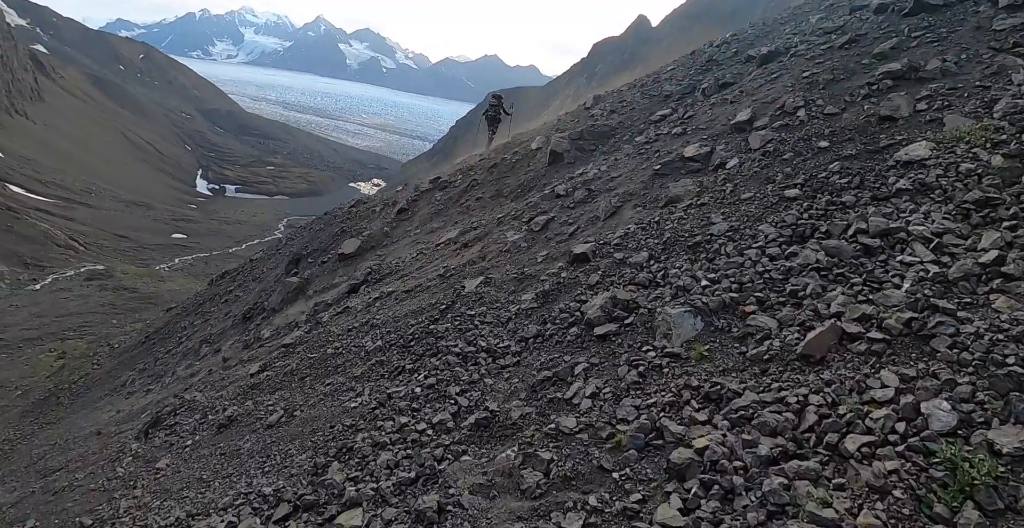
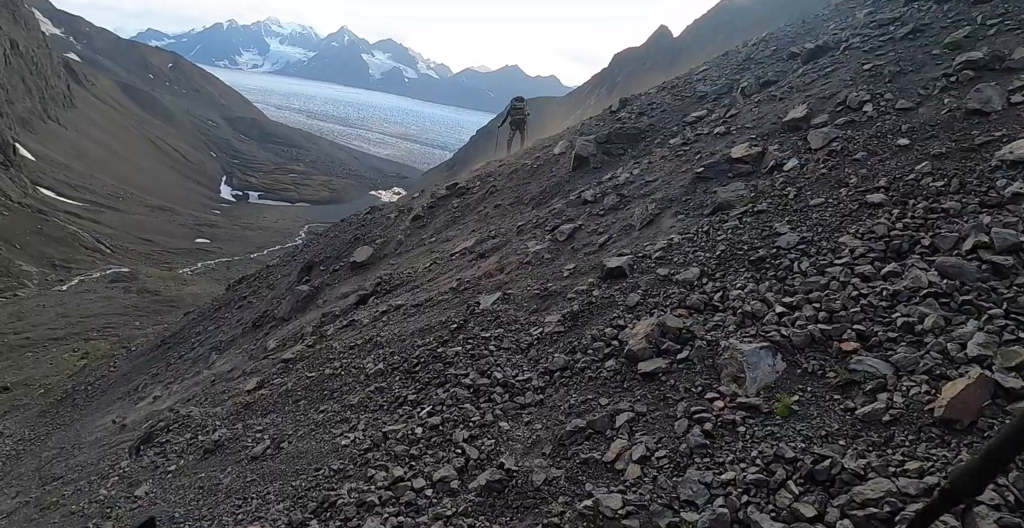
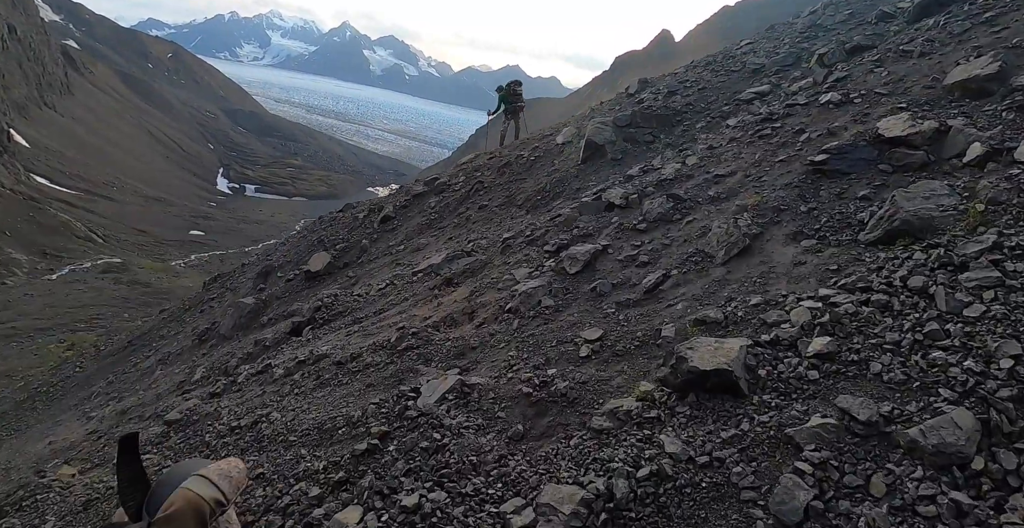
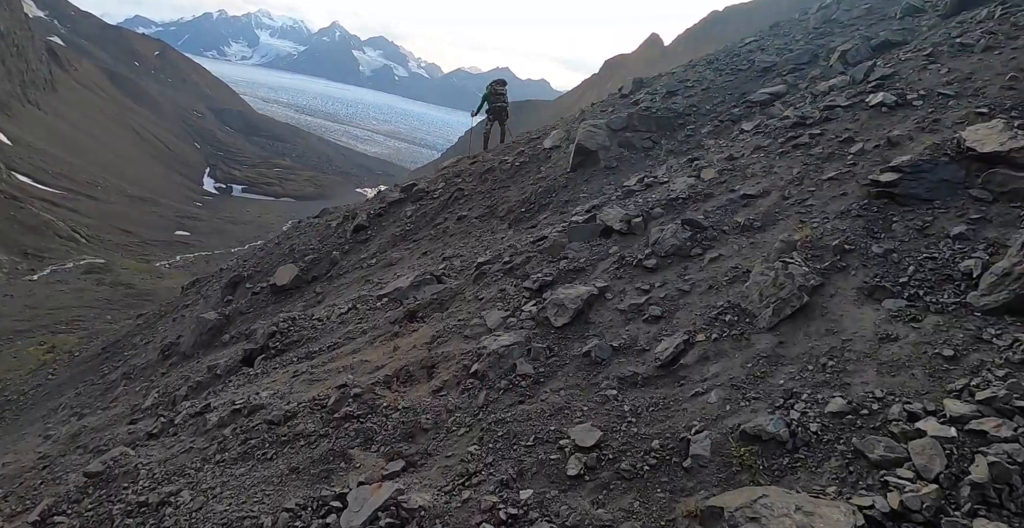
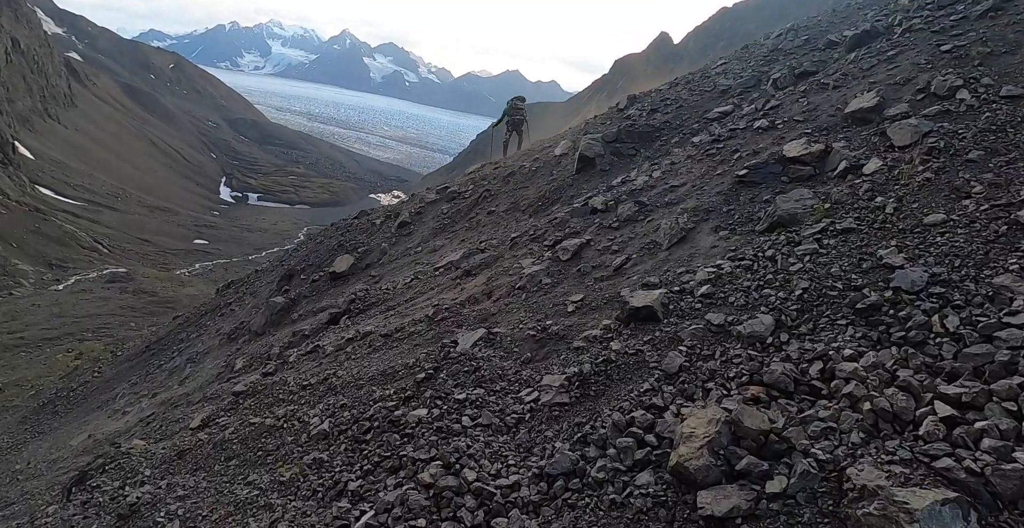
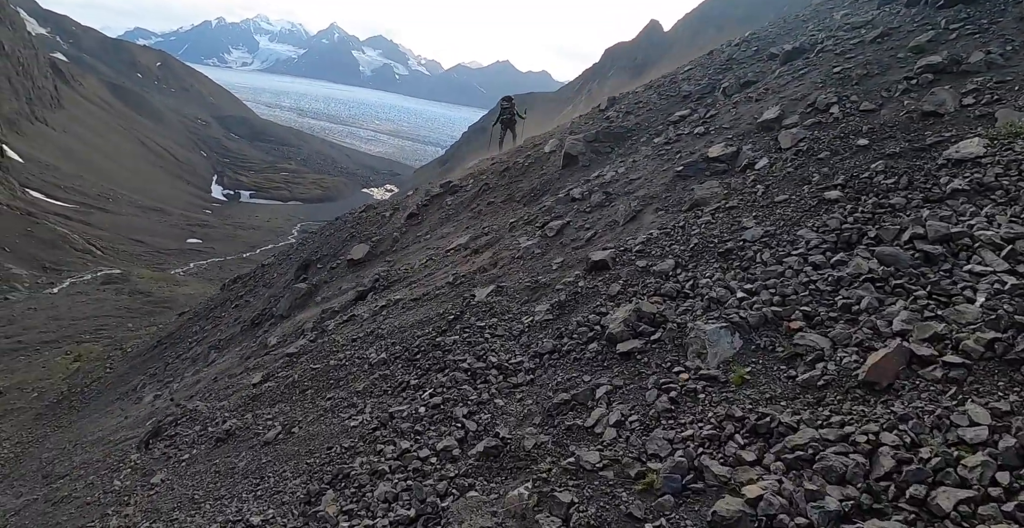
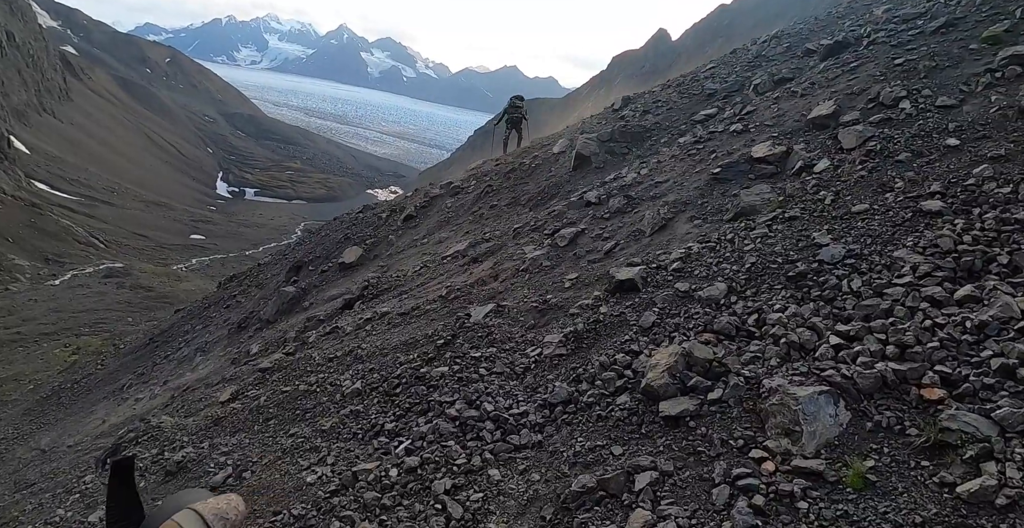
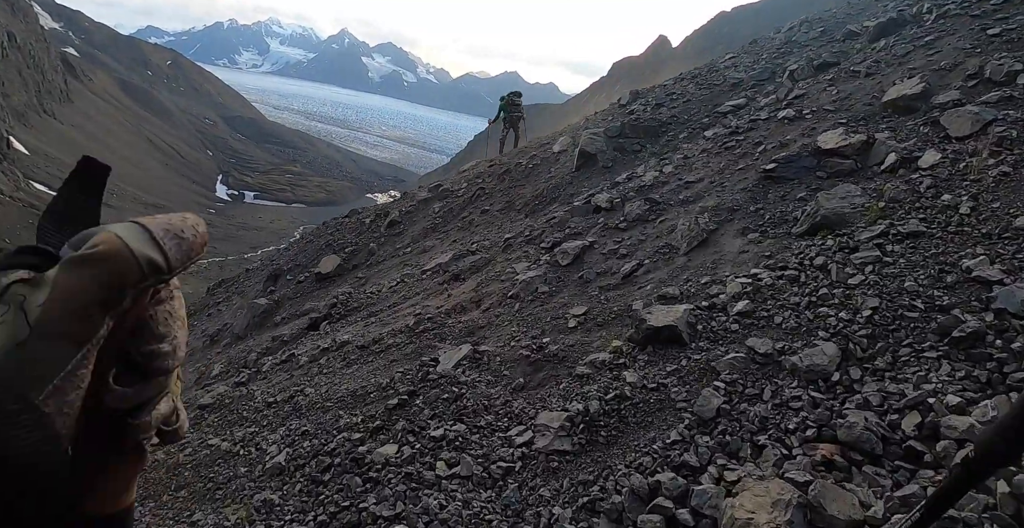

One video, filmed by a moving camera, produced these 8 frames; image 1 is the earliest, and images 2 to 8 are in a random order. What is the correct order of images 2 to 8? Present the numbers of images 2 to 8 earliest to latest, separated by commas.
6, 2, 7, 5, 8, 3, 4
